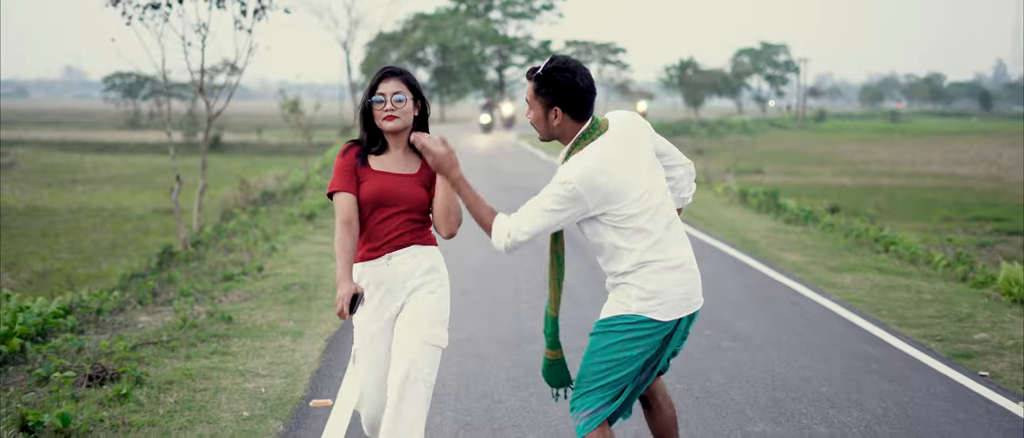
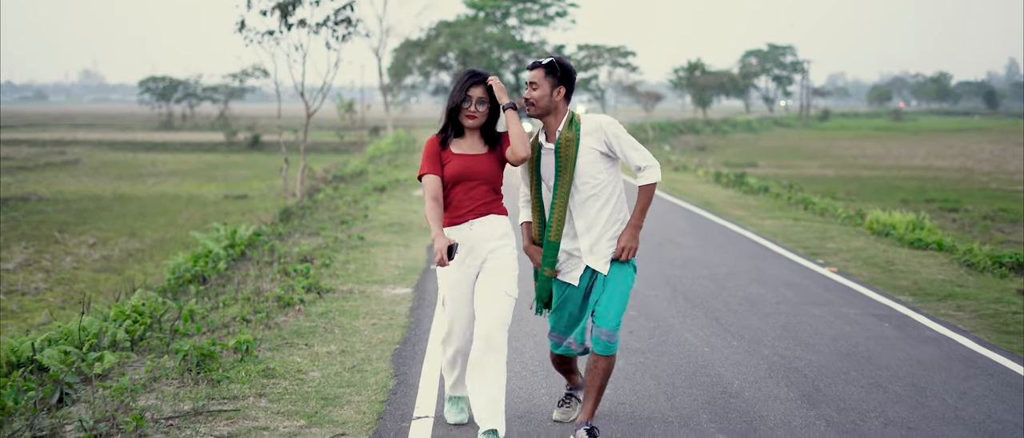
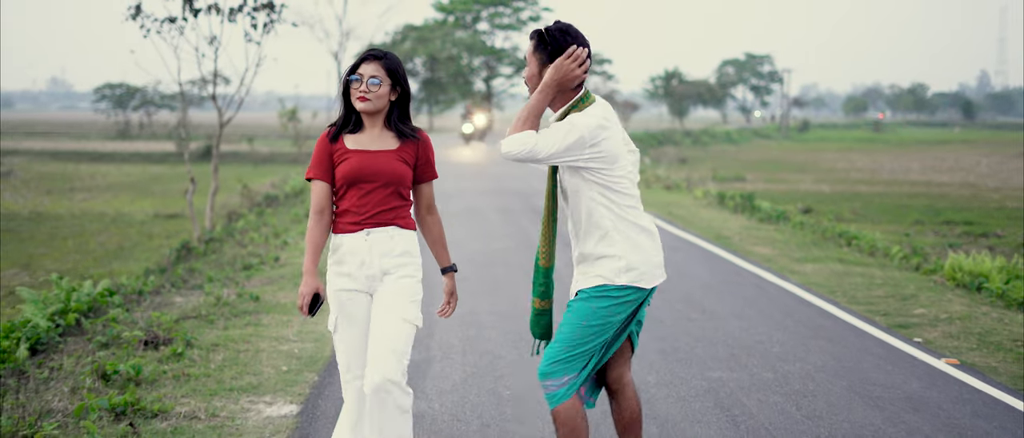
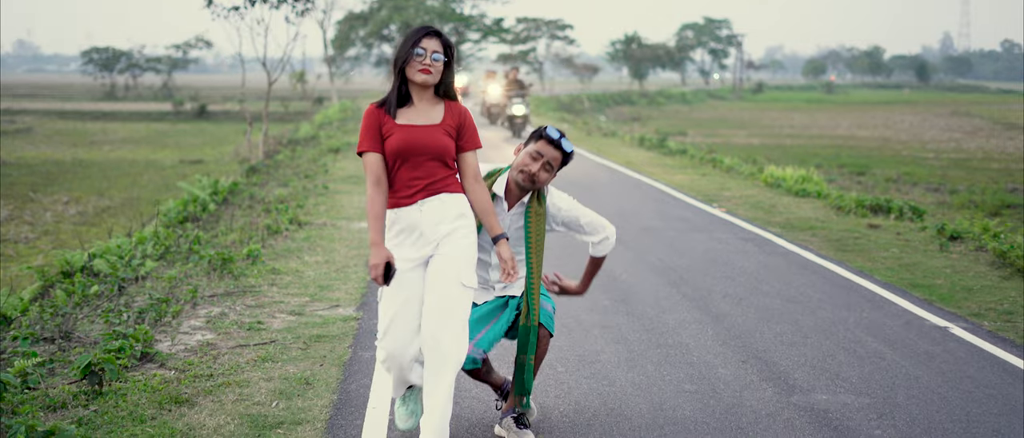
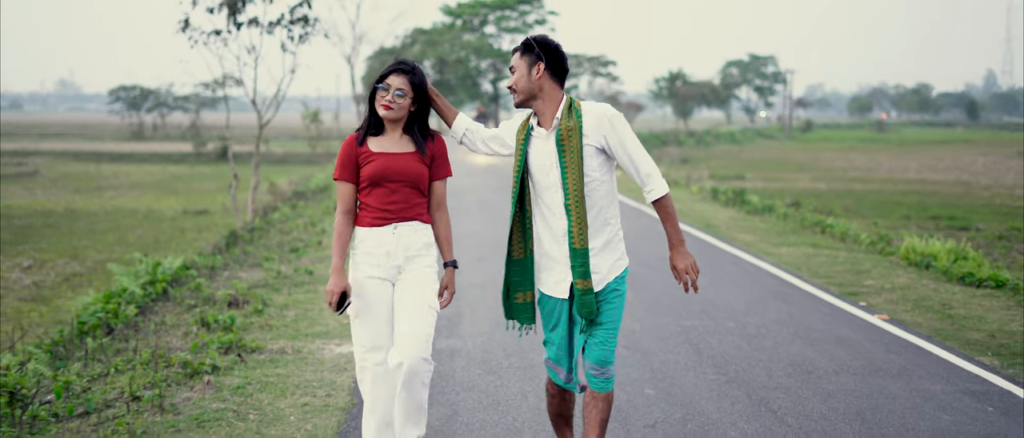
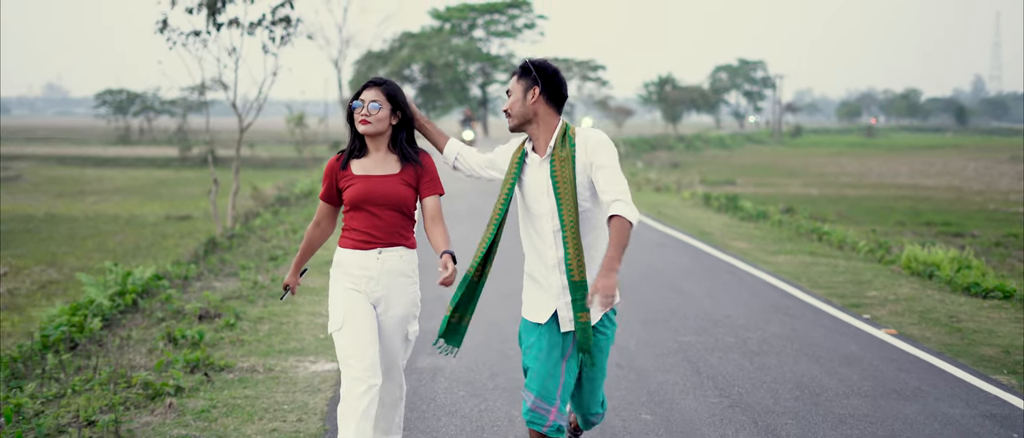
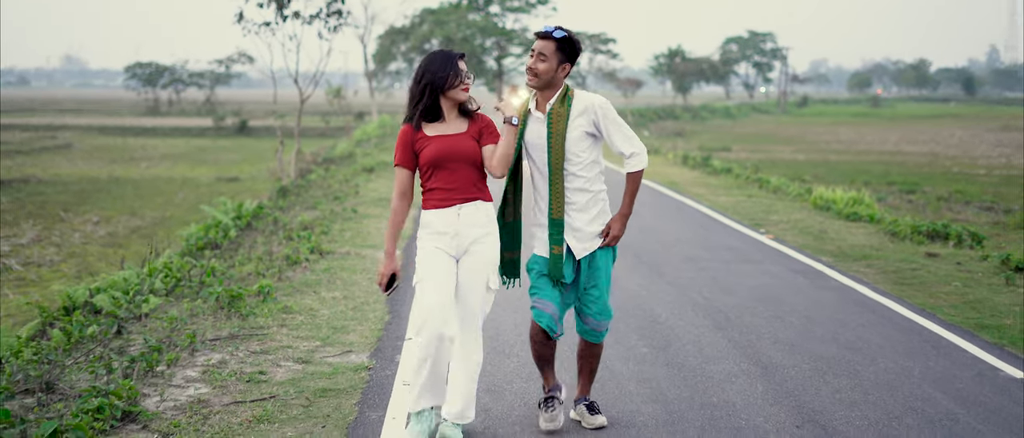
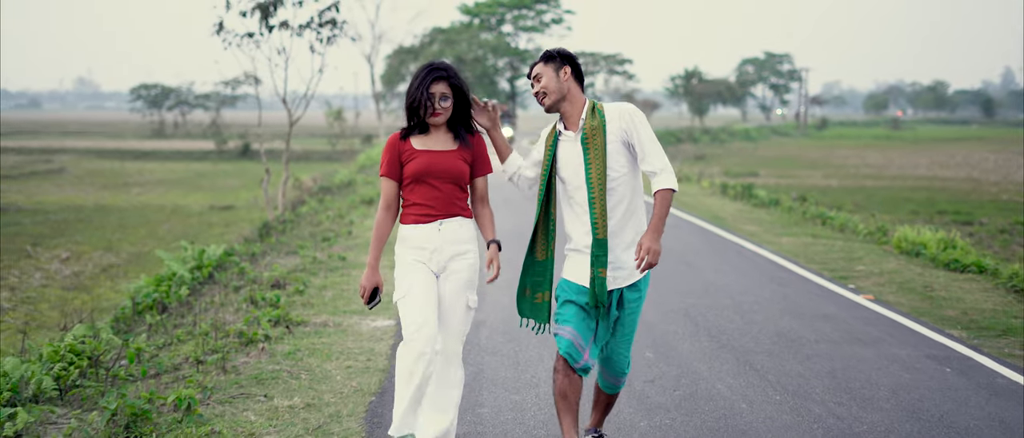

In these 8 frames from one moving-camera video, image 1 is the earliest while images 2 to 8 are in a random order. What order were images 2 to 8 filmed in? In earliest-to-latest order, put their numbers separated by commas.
3, 6, 5, 8, 2, 7, 4
